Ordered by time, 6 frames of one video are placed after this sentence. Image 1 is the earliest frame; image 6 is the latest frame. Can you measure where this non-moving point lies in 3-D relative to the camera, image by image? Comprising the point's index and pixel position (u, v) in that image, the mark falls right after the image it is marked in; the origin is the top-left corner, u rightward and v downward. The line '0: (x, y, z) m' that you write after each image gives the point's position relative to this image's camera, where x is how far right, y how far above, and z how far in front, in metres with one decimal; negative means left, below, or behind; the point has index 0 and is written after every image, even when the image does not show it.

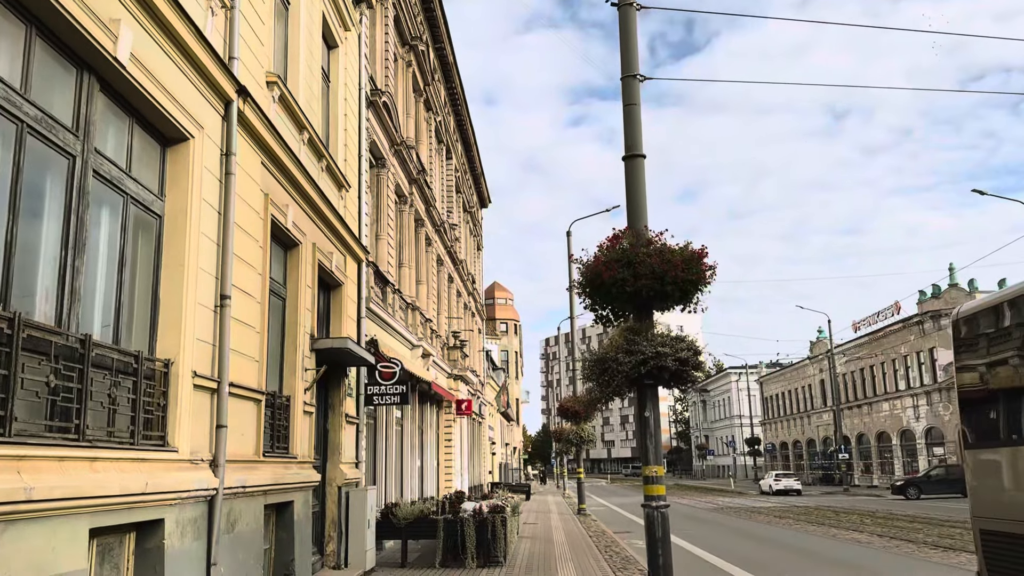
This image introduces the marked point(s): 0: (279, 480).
0: (-2.5, -2.1, +8.8) m
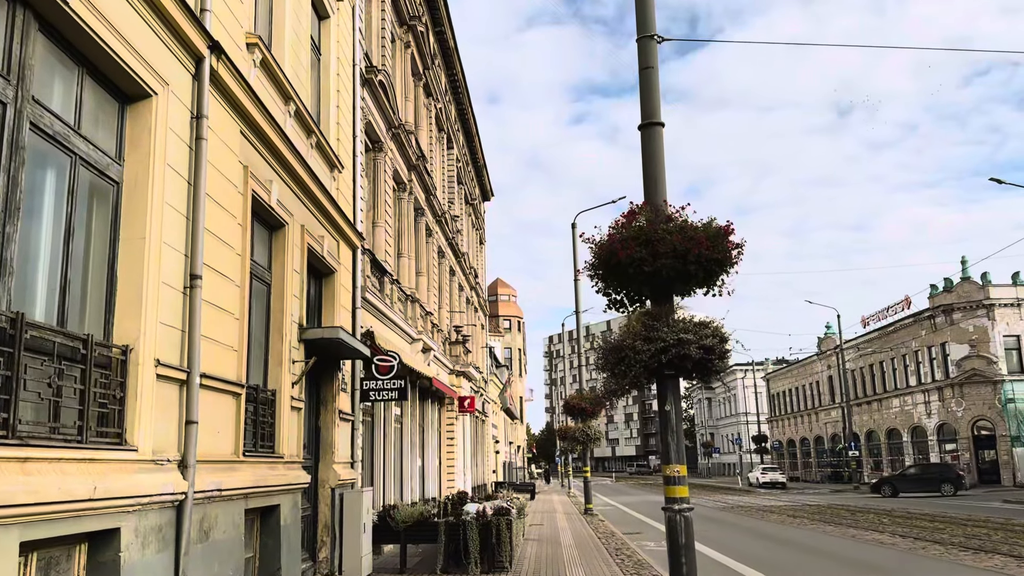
0: (-2.4, -1.9, +8.0) m
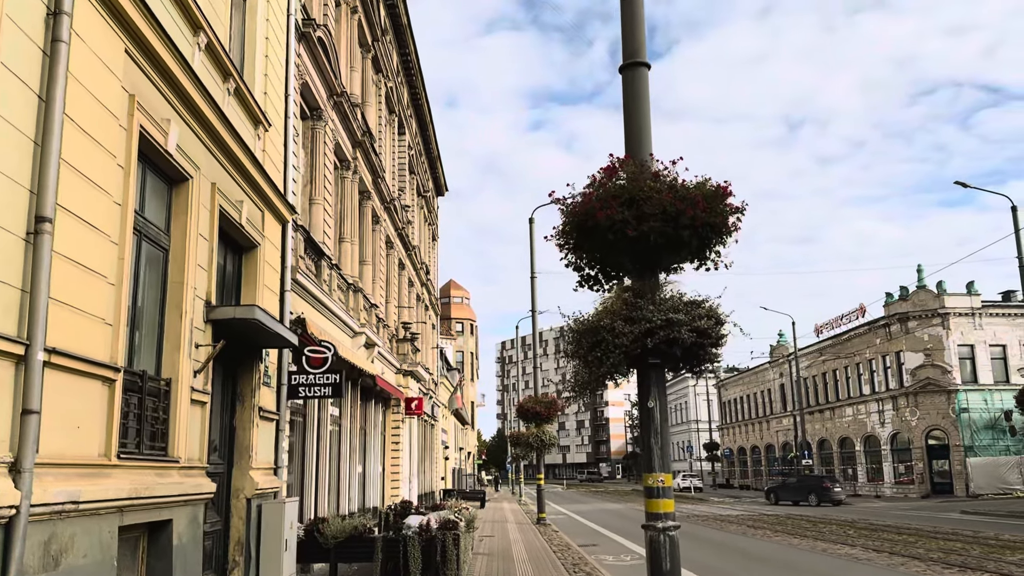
0: (-2.9, -1.6, +6.4) m
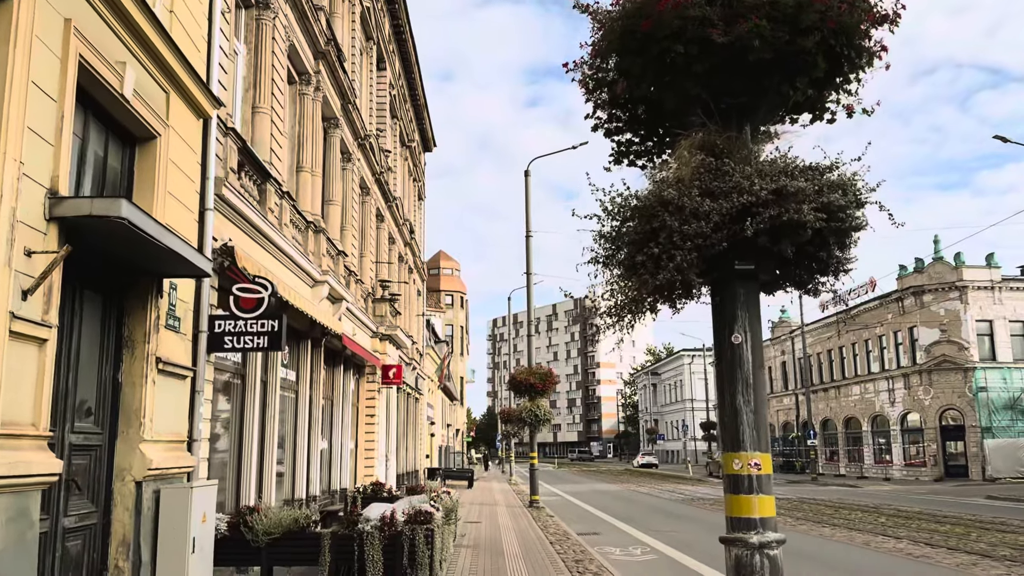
0: (-2.9, -0.9, +3.8) m
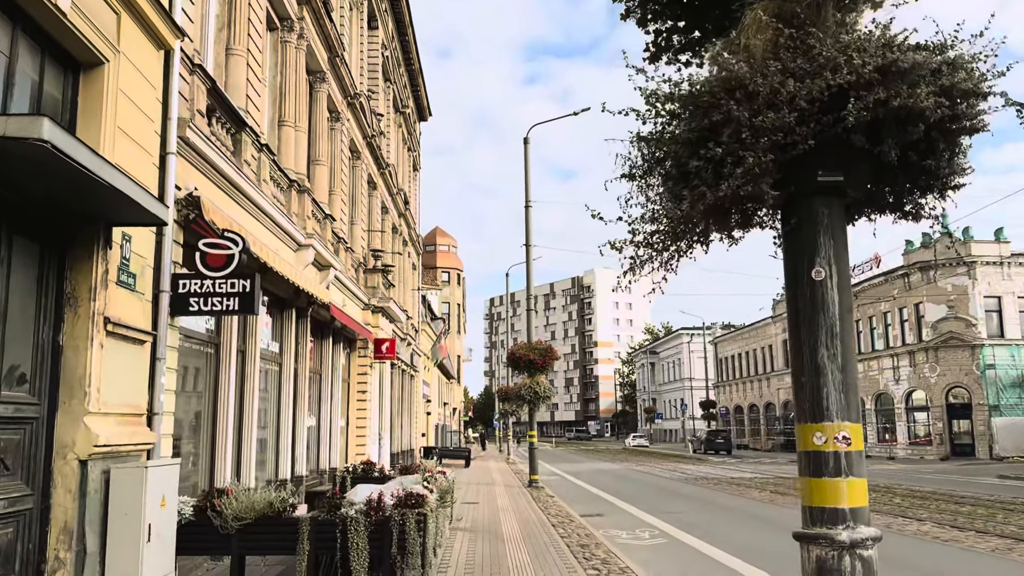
0: (-2.8, -0.6, +2.8) m
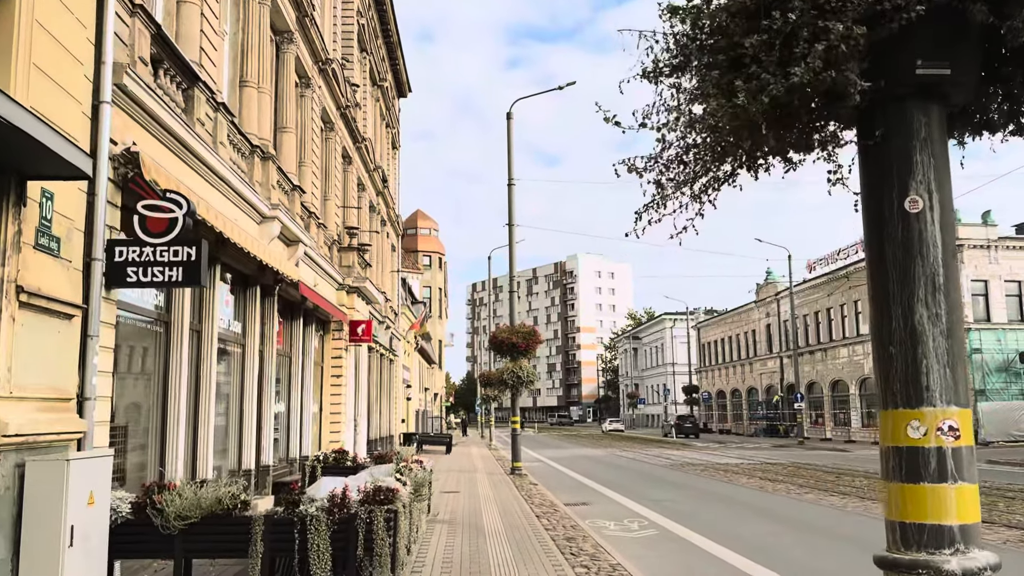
0: (-2.9, -0.4, +1.9) m
